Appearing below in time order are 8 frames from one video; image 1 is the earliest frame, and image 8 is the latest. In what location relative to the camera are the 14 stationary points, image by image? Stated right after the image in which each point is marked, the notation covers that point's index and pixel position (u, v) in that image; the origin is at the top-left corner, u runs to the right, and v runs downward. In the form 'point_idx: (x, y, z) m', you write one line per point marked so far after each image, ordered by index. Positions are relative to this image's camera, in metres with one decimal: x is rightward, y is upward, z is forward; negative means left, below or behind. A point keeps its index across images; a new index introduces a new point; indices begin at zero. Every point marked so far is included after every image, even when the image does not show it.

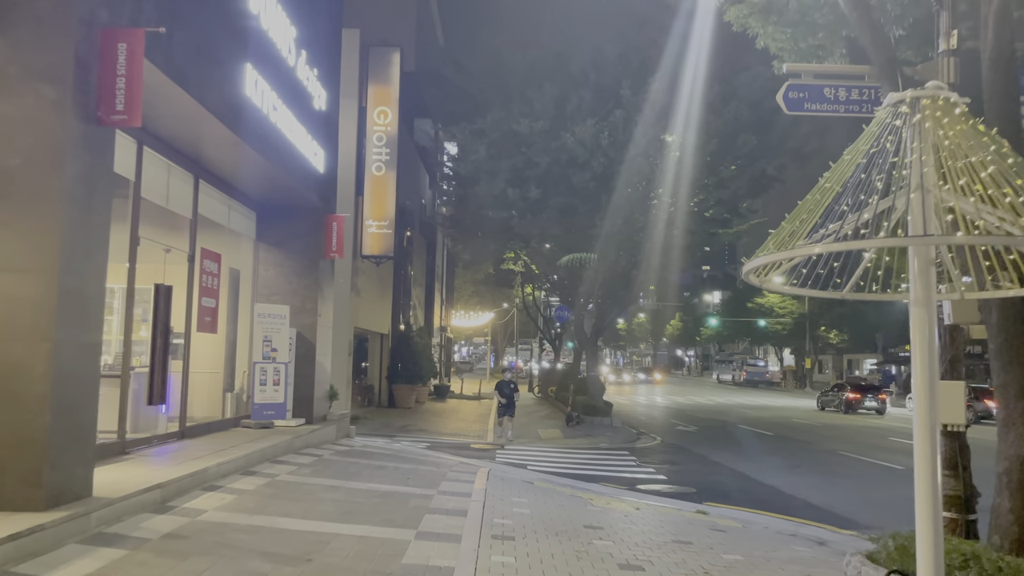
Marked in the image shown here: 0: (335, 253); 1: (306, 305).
0: (-3.4, +0.7, +14.8) m
1: (-3.8, -0.3, +14.4) m
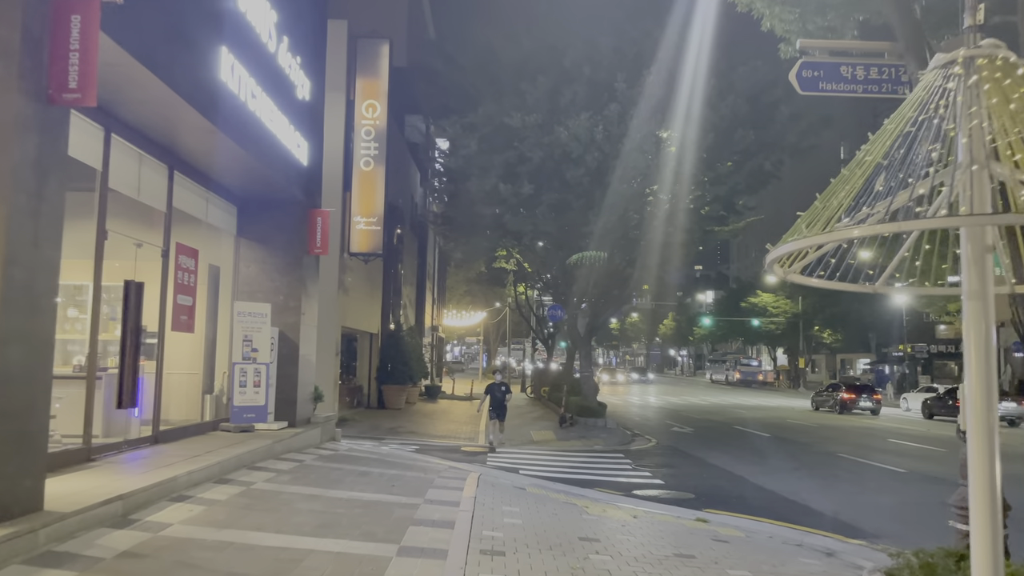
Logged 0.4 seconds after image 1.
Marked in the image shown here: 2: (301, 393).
0: (-3.5, +0.7, +14.3) m
1: (-3.9, -0.3, +13.9) m
2: (-3.8, -1.9, +14.1) m
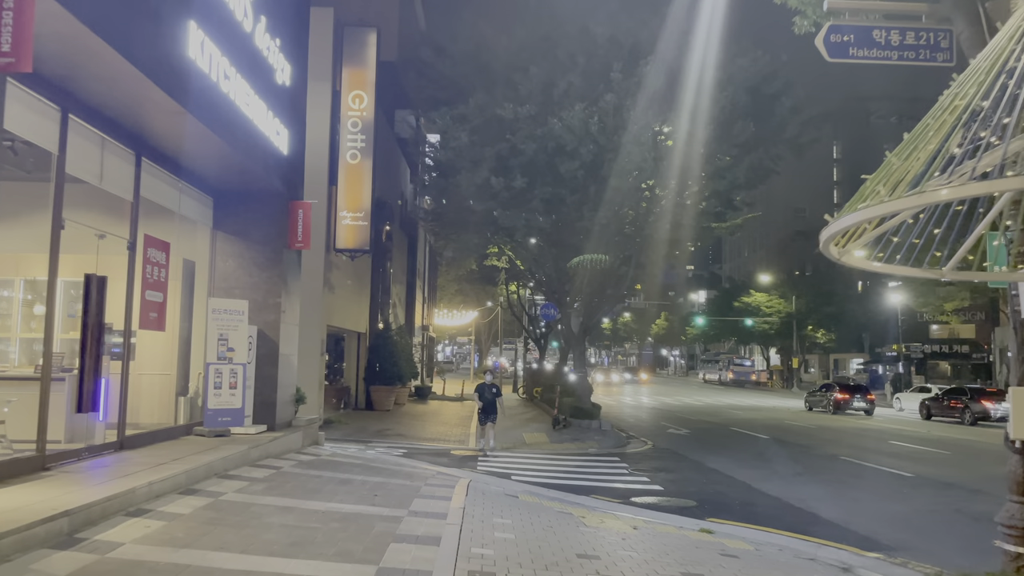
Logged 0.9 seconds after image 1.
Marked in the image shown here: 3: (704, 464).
0: (-3.7, +0.8, +13.5) m
1: (-4.1, -0.2, +13.1) m
2: (-3.9, -1.8, +13.4) m
3: (+4.1, -3.8, +16.7) m
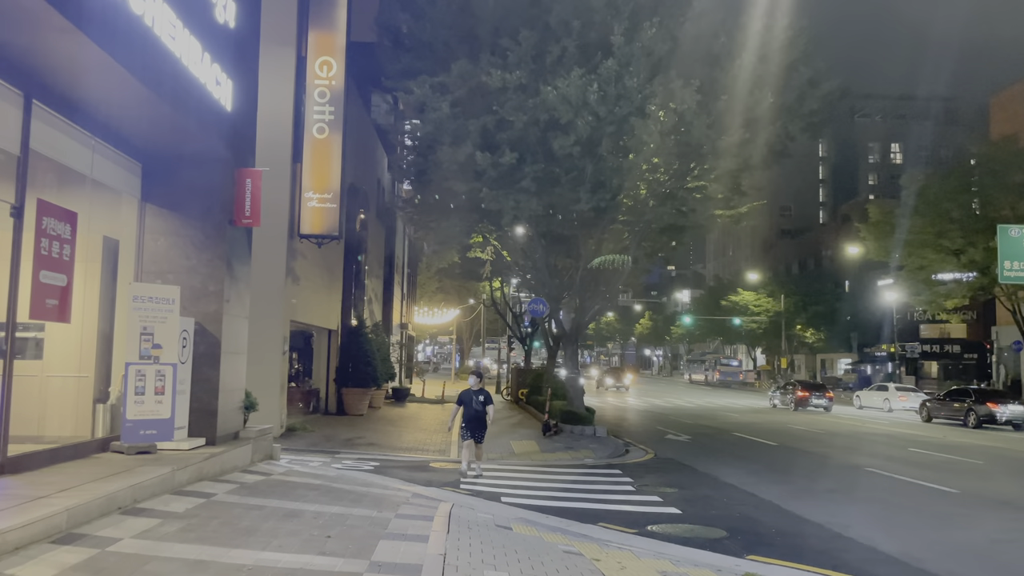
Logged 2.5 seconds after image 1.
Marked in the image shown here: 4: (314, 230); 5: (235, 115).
0: (-3.8, +1.0, +11.3) m
1: (-4.2, 0.0, +10.9) m
2: (-4.1, -1.6, +11.1) m
3: (+3.9, -3.6, +14.6) m
4: (-4.5, +1.3, +17.8) m
5: (-3.9, +2.5, +11.2) m
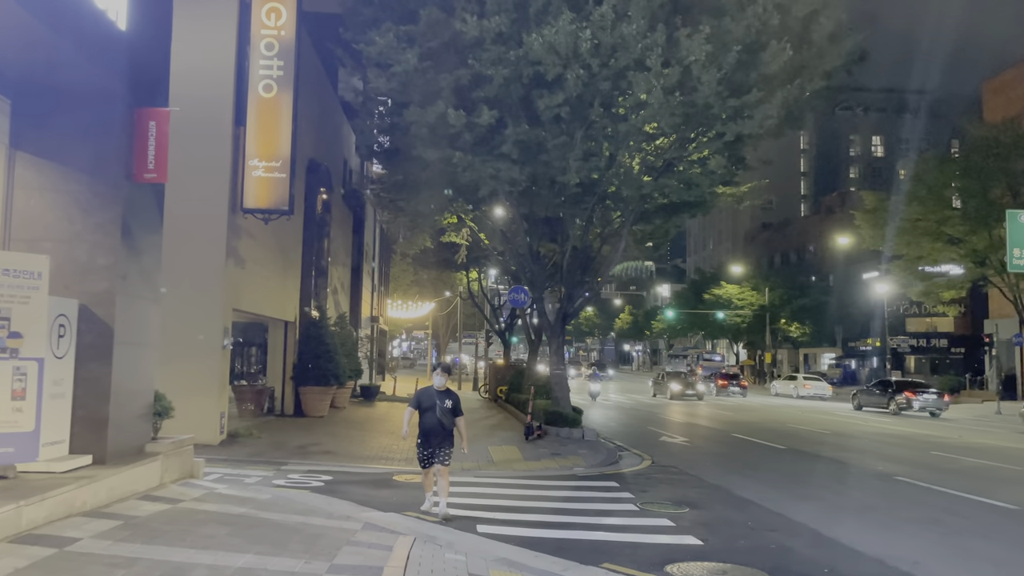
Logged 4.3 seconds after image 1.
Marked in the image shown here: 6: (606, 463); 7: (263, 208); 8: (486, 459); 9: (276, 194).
0: (-4.0, +1.3, +8.9) m
1: (-4.4, +0.3, +8.4) m
2: (-4.3, -1.3, +8.7) m
3: (+3.5, -3.2, +12.4) m
4: (-4.9, +1.7, +15.3) m
5: (-4.2, +2.8, +8.7) m
6: (+1.9, -3.5, +15.8) m
7: (-4.9, +1.6, +15.4) m
8: (-0.5, -3.4, +15.8) m
9: (-4.6, +1.9, +15.4) m
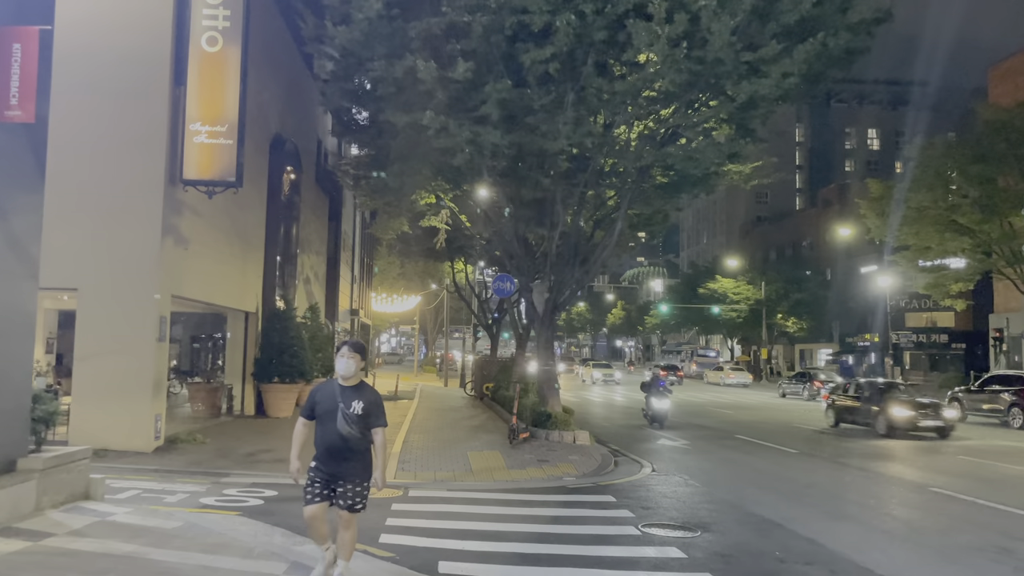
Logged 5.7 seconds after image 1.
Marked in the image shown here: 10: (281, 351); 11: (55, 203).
0: (-4.3, +1.5, +6.9) m
1: (-4.7, +0.5, +6.5) m
2: (-4.6, -1.1, +6.7) m
3: (+3.2, -3.0, +10.5) m
4: (-5.3, +1.9, +13.3) m
5: (-4.4, +3.0, +6.7) m
6: (+1.6, -3.3, +13.9) m
7: (-5.2, +1.9, +13.4) m
8: (-0.8, -3.2, +13.8) m
9: (-4.9, +2.1, +13.4) m
10: (-5.6, -1.5, +19.2) m
11: (-7.5, +1.4, +12.8) m
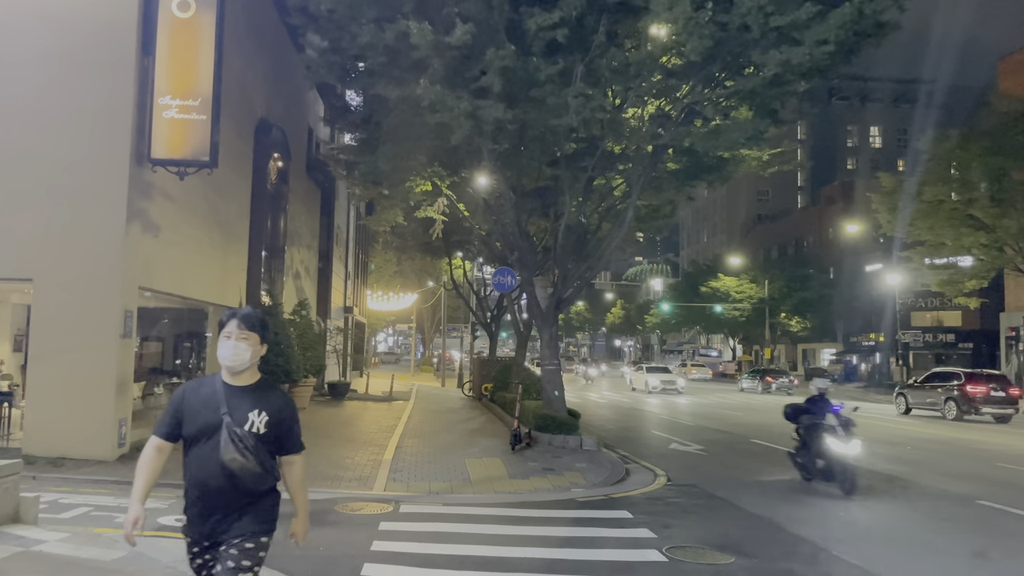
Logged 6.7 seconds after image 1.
0: (-4.2, +1.7, +5.6) m
1: (-4.6, +0.7, +5.2) m
2: (-4.5, -0.9, +5.4) m
3: (+3.3, -2.9, +9.3) m
4: (-5.2, +2.1, +12.0) m
5: (-4.4, +3.1, +5.4) m
6: (+1.6, -3.1, +12.6) m
7: (-5.2, +2.0, +12.1) m
8: (-0.8, -3.0, +12.6) m
9: (-4.9, +2.3, +12.1) m
10: (-5.6, -1.4, +17.9) m
11: (-7.4, +1.5, +11.6) m
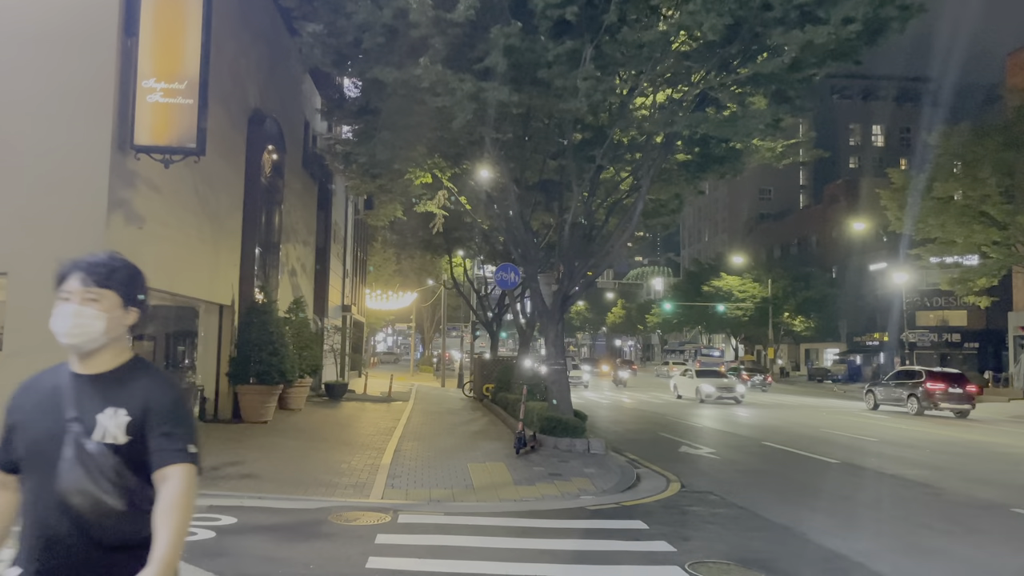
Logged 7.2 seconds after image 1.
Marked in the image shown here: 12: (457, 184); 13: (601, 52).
0: (-4.1, +1.7, +4.9) m
1: (-4.5, +0.7, +4.5) m
2: (-4.4, -0.9, +4.7) m
3: (+3.4, -2.8, +8.6) m
4: (-5.1, +2.1, +11.3) m
5: (-4.3, +3.2, +4.7) m
6: (+1.7, -3.0, +11.9) m
7: (-5.1, +2.1, +11.4) m
8: (-0.7, -3.0, +11.9) m
9: (-4.8, +2.4, +11.4) m
10: (-5.5, -1.3, +17.2) m
11: (-7.4, +1.6, +10.9) m
12: (-1.3, +2.4, +18.6) m
13: (+1.3, +3.5, +11.4) m
